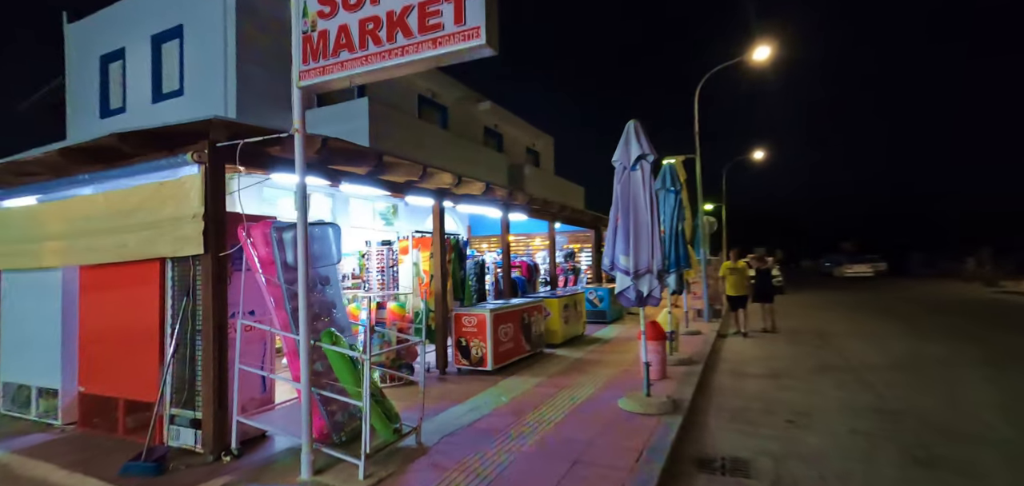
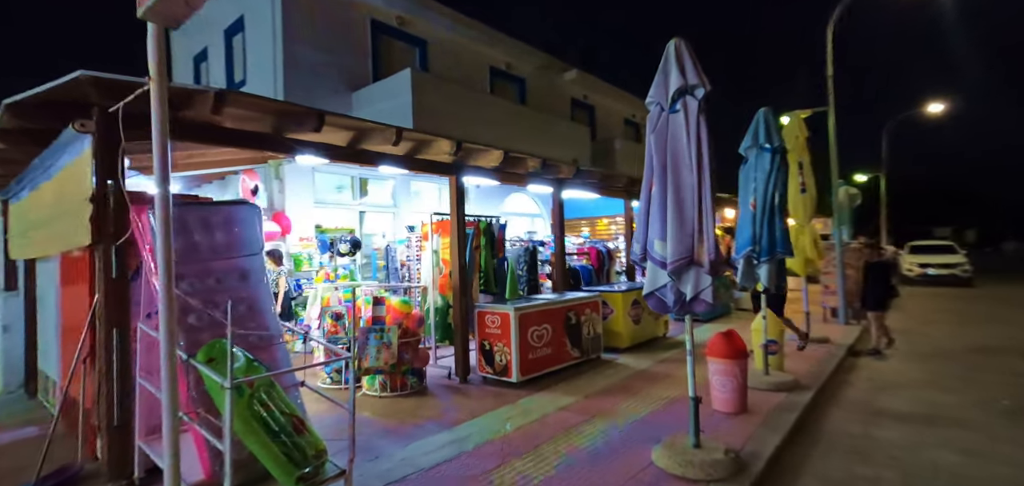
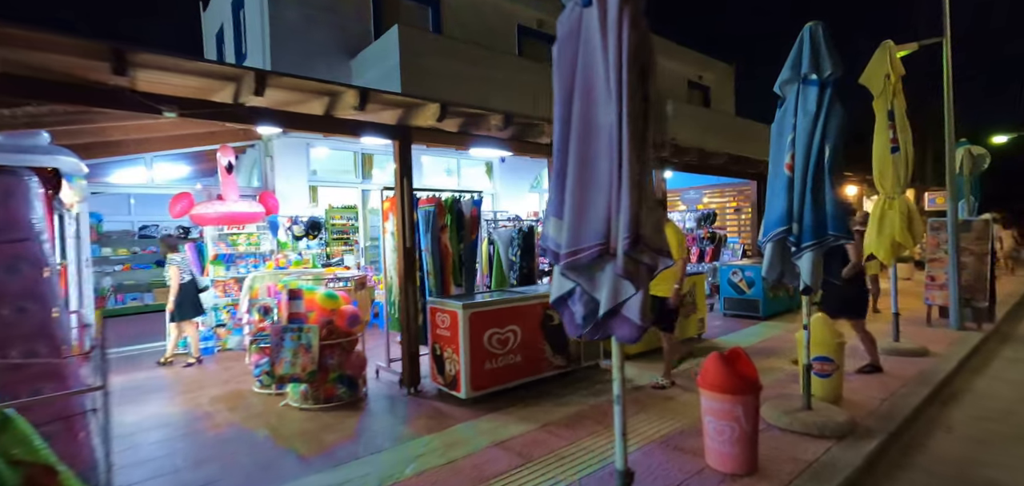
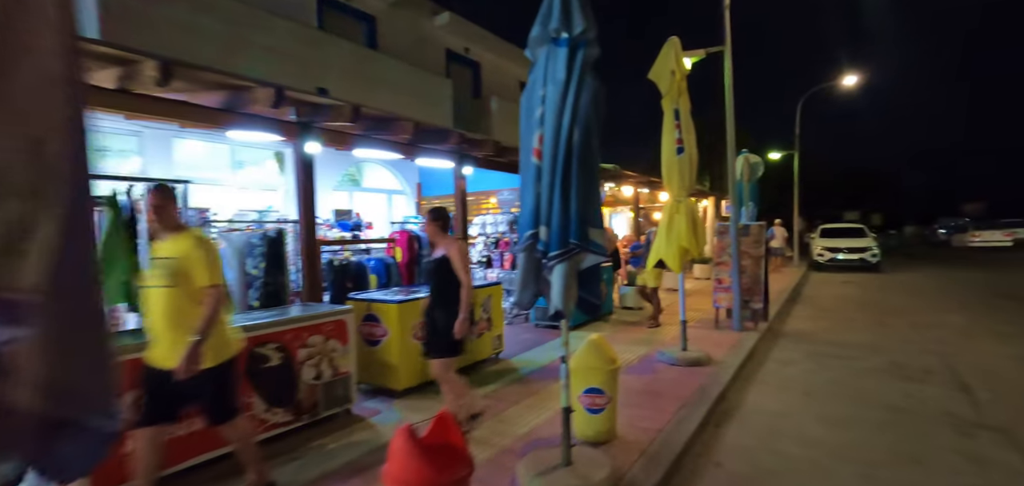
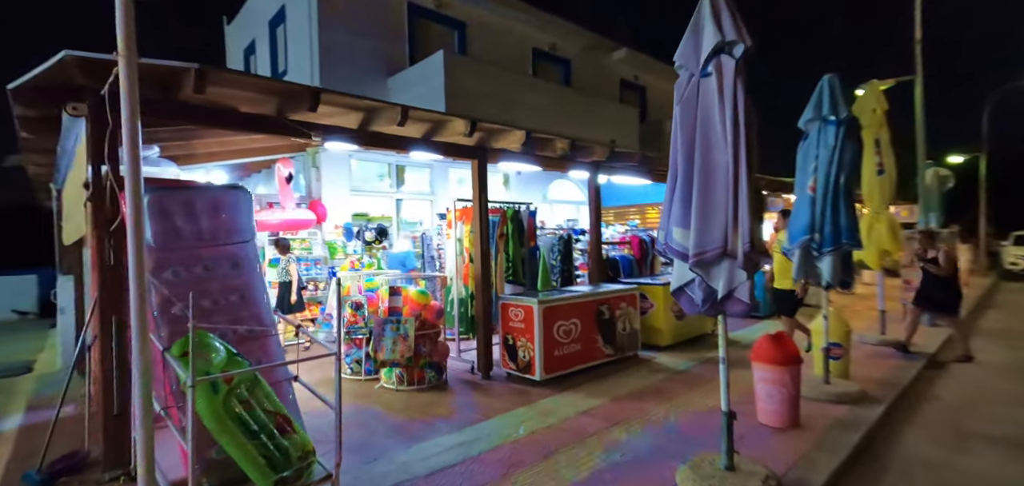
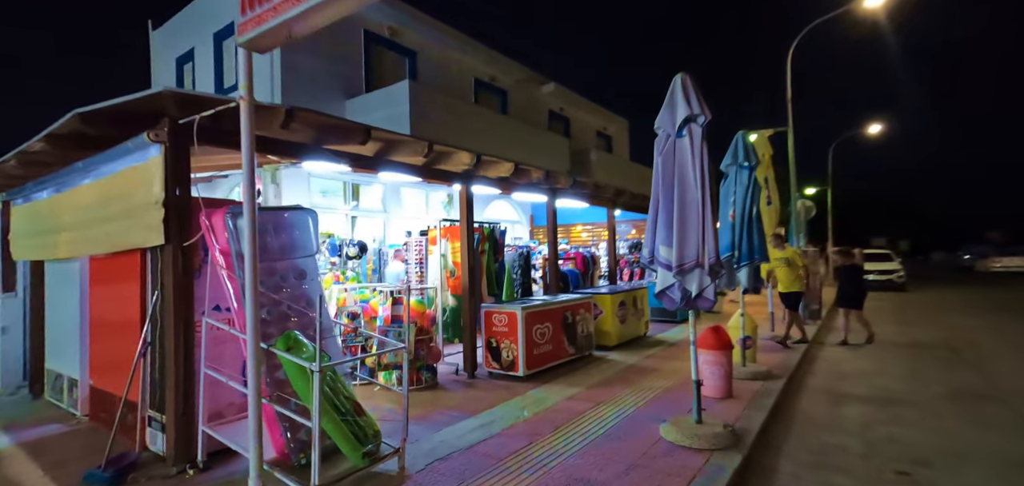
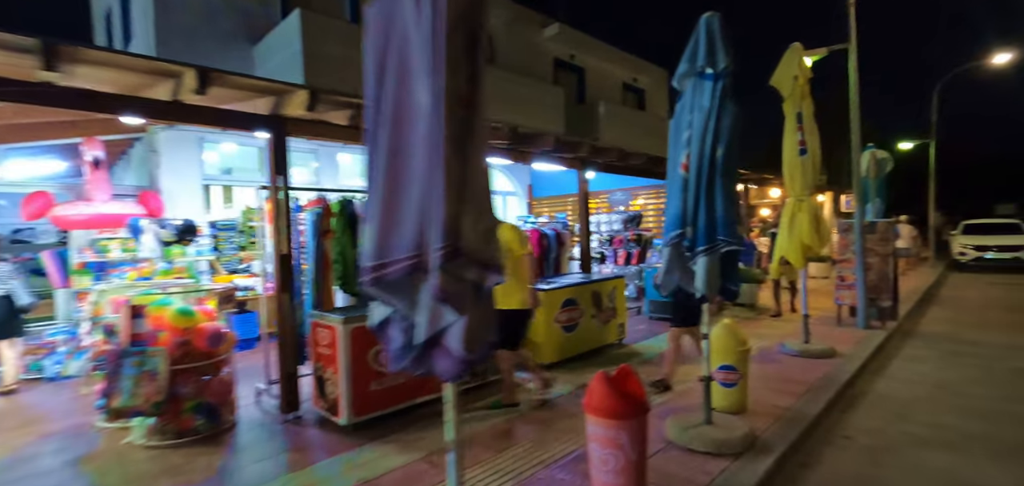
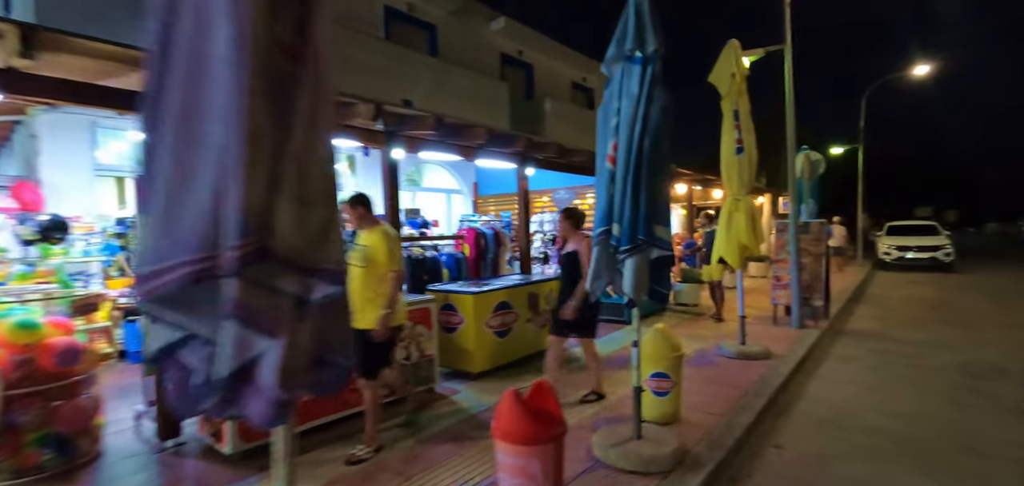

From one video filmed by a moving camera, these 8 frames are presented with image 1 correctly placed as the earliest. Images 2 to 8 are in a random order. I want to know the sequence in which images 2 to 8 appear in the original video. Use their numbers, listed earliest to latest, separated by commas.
6, 2, 5, 3, 7, 8, 4
